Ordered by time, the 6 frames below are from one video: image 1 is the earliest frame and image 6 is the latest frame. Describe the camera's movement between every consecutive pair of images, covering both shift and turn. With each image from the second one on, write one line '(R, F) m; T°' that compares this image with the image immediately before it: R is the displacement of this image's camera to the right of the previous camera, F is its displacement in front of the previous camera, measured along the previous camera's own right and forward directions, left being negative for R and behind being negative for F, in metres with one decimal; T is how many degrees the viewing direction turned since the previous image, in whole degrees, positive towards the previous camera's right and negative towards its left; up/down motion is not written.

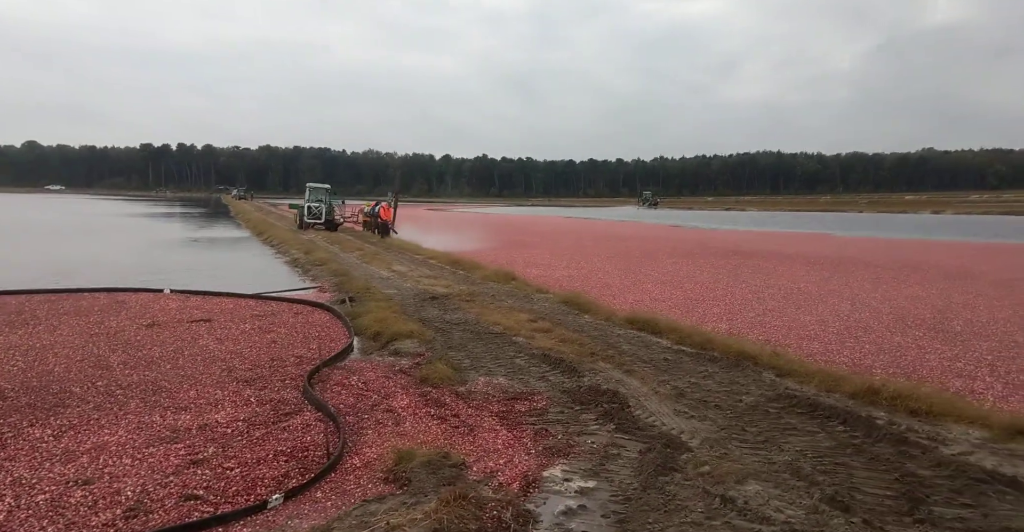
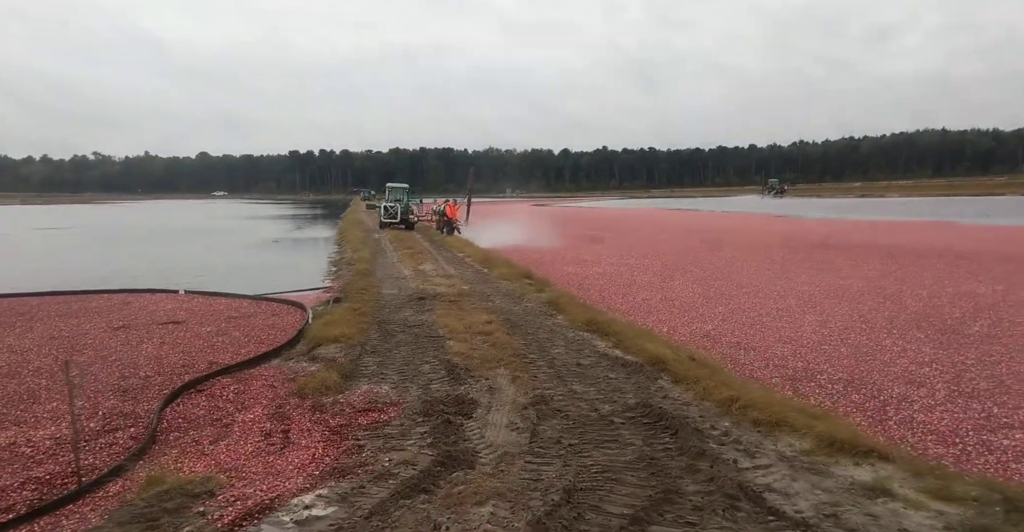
(+1.2, +0.1) m; +2°
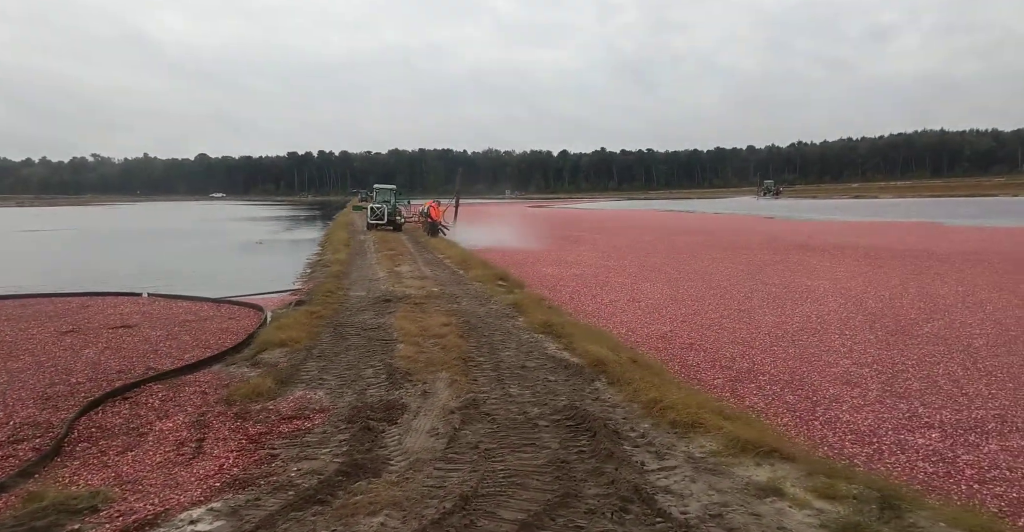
(+0.3, 0.0) m; +3°
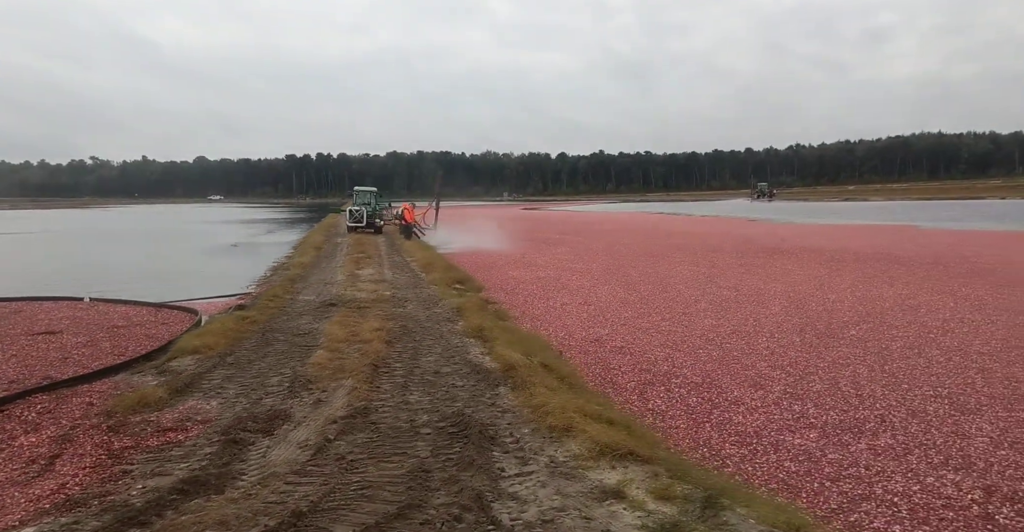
(+0.6, 0.0) m; +5°
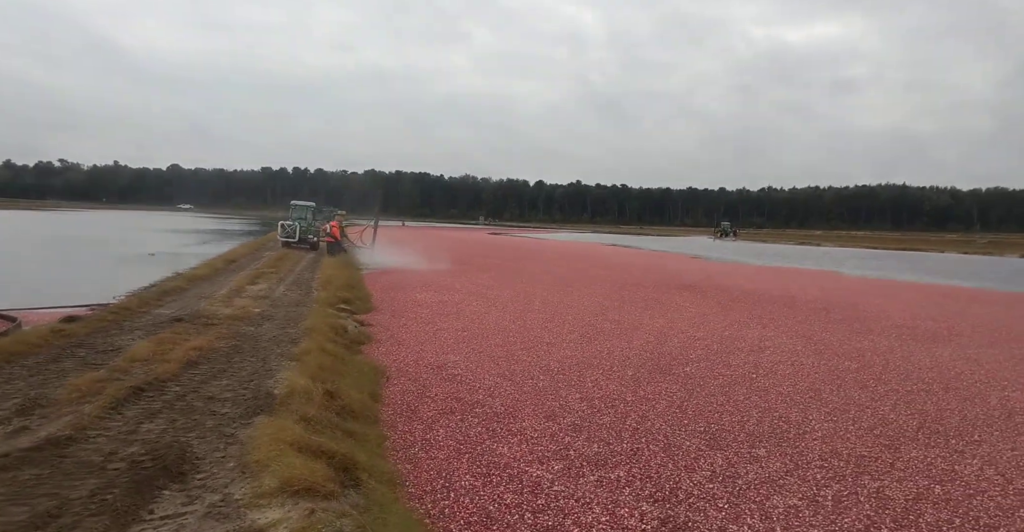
(+1.2, -0.1) m; +12°
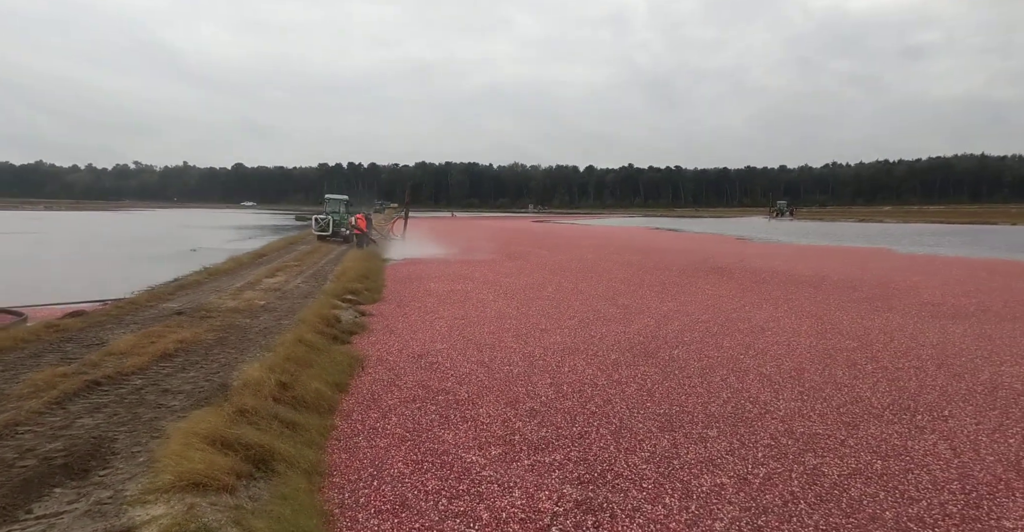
(+0.7, 0.0) m; 0°
